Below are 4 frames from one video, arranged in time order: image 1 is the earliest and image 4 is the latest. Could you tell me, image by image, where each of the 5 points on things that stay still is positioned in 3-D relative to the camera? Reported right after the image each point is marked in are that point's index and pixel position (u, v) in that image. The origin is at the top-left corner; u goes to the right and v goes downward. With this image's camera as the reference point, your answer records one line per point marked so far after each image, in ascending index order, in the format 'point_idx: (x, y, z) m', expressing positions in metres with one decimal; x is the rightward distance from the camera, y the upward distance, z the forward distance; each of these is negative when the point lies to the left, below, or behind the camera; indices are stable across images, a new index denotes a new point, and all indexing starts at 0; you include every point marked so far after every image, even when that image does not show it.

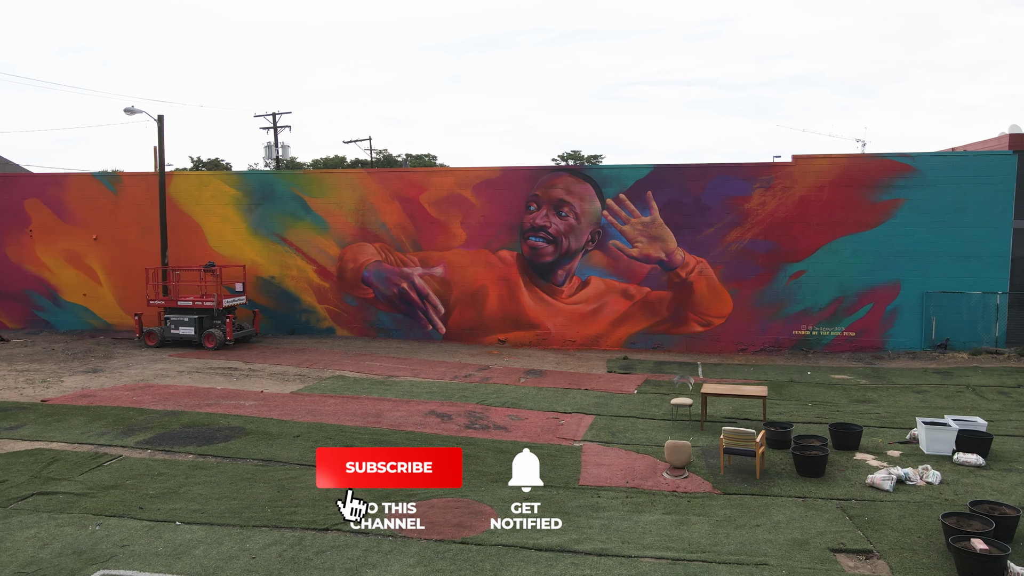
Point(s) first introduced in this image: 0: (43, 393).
0: (-7.7, -1.7, +12.6) m
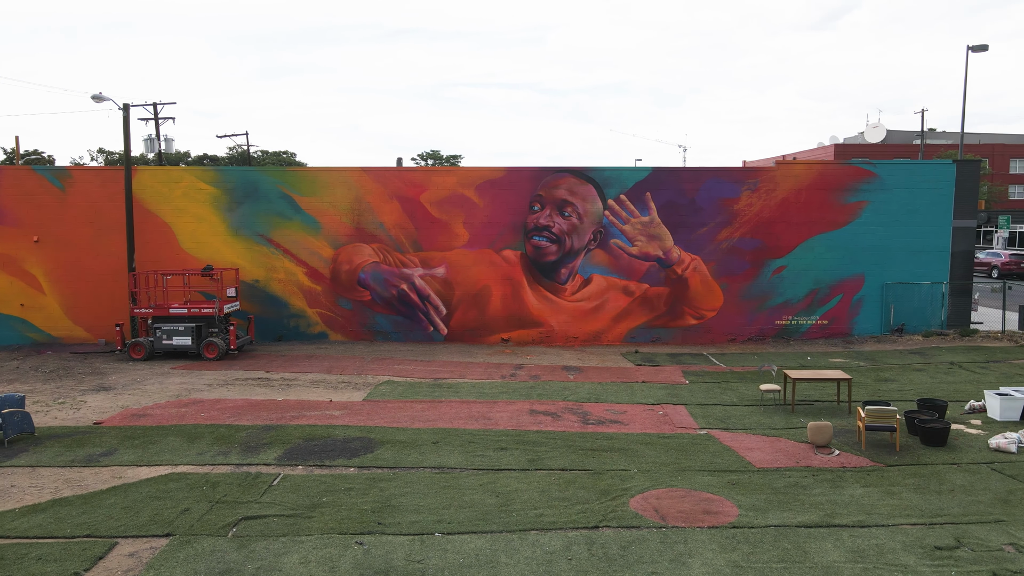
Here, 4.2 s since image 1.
0: (-6.3, -1.9, +11.2) m
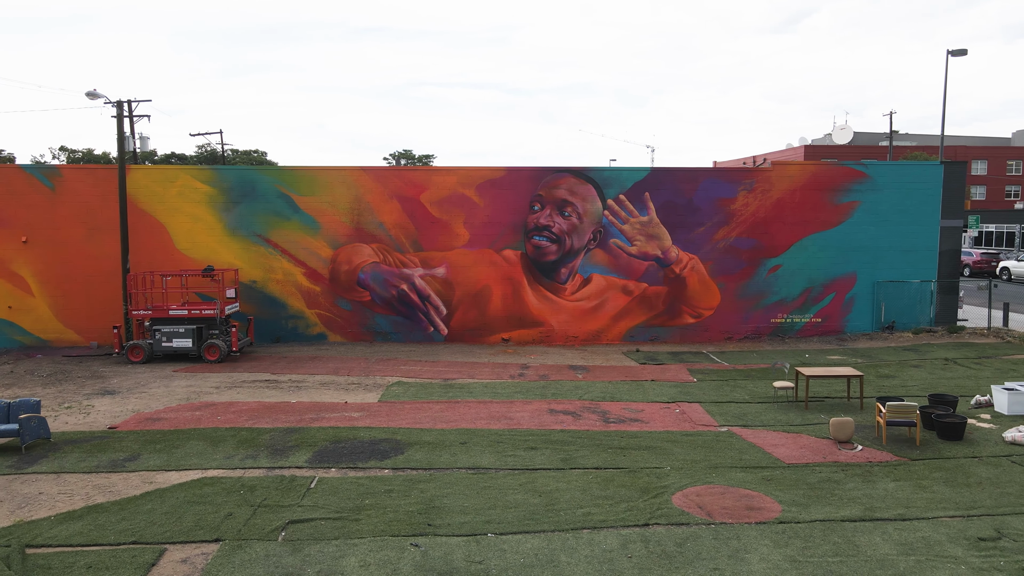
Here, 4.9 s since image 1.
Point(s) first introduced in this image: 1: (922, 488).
0: (-6.0, -1.9, +11.0) m
1: (+4.4, -2.2, +8.2) m
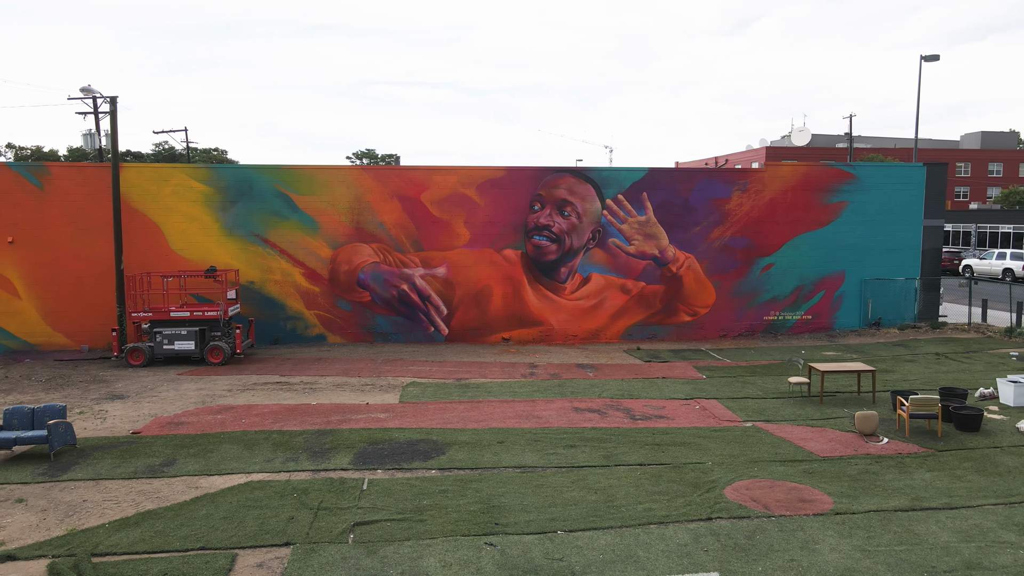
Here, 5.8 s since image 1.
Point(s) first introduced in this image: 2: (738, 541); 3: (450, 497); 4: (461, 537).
0: (-5.6, -1.9, +10.7) m
1: (+5.0, -2.1, +8.6) m
2: (+2.0, -2.2, +6.7) m
3: (-0.6, -2.2, +7.8) m
4: (-0.5, -2.2, +6.9) m
